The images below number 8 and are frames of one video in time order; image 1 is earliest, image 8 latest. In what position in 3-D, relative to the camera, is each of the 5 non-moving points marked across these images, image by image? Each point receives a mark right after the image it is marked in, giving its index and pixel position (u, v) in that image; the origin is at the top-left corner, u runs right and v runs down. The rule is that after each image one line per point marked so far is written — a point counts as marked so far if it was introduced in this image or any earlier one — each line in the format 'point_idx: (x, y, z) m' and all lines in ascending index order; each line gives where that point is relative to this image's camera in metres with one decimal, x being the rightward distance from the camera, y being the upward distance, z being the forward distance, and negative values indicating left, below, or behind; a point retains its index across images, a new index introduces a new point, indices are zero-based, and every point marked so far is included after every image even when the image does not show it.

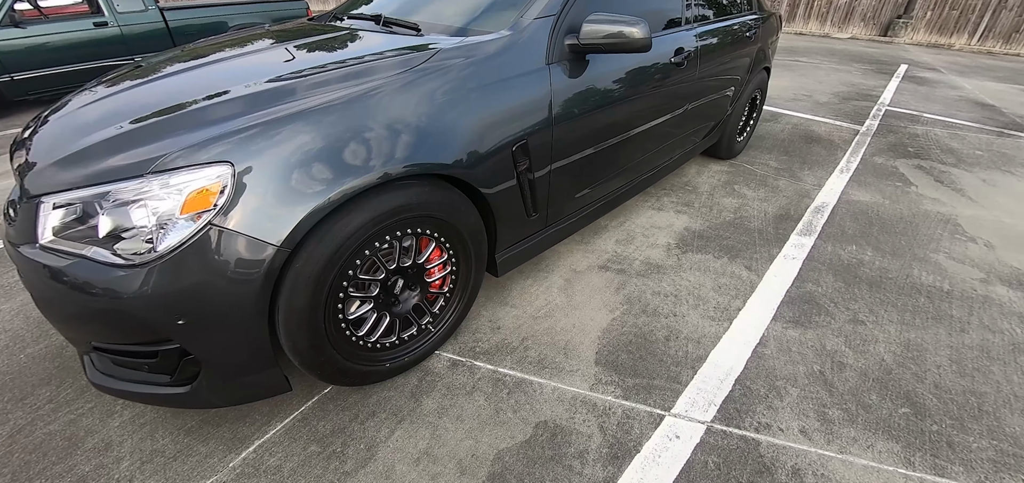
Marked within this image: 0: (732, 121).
0: (+1.8, +1.0, +3.9) m
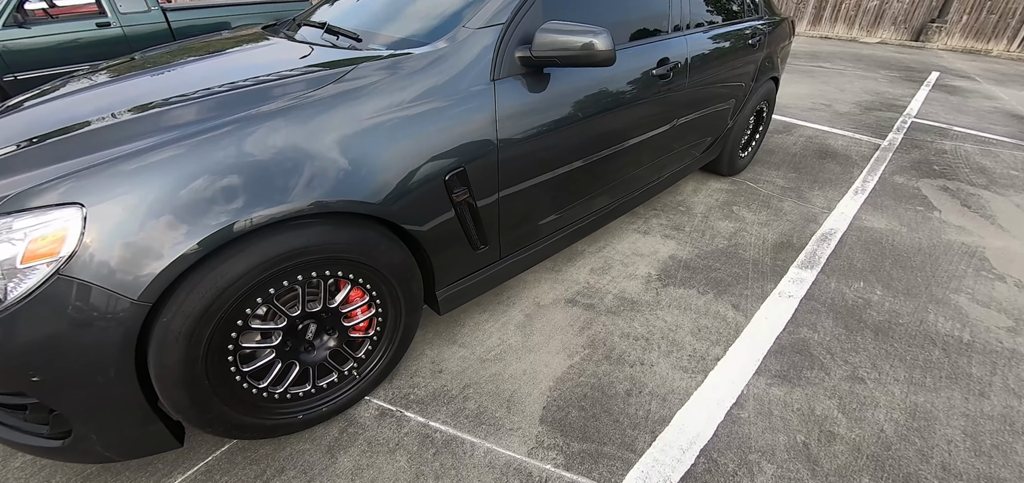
0: (+1.6, +0.8, +3.6) m
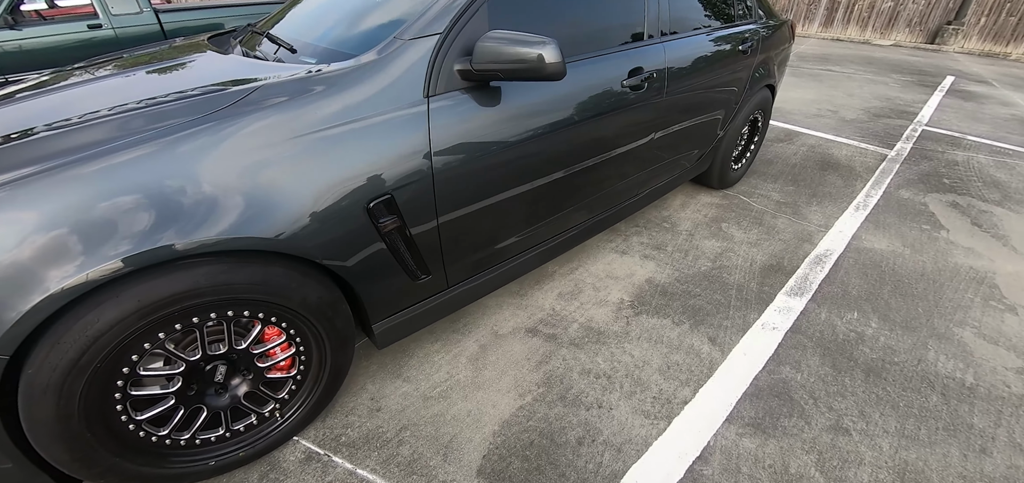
0: (+1.5, +0.7, +3.3) m
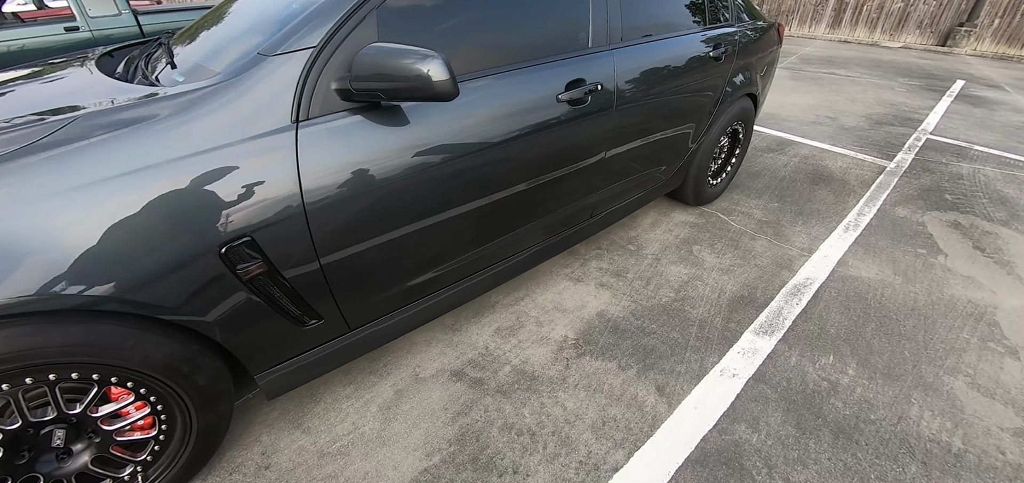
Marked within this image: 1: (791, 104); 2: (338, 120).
0: (+1.2, +0.5, +3.0) m
1: (+3.1, +1.5, +5.4) m
2: (-0.5, +0.4, +1.5) m
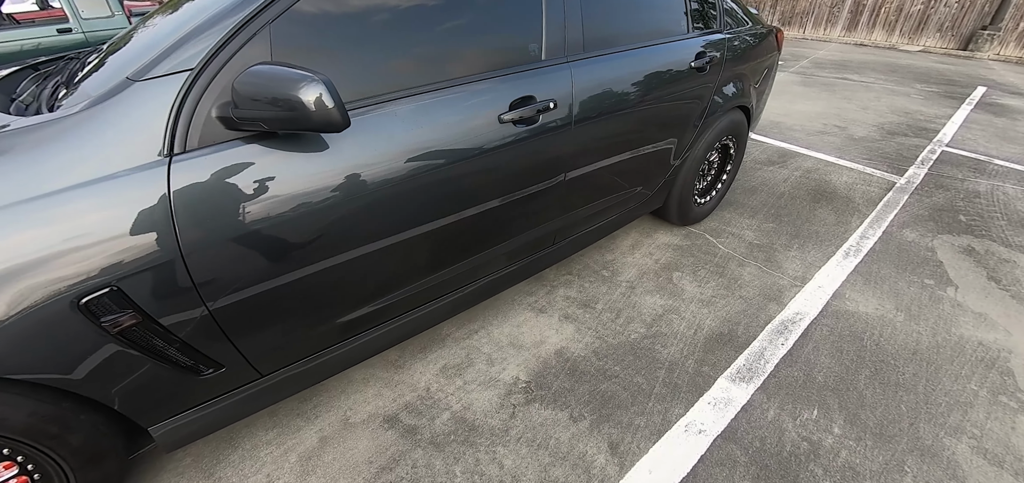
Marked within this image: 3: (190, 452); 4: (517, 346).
0: (+1.0, +0.4, +2.8) m
1: (+3.0, +1.4, +5.1) m
2: (-0.8, +0.3, +1.3) m
3: (-1.2, -0.8, +1.8) m
4: (0.0, -0.5, +2.2) m
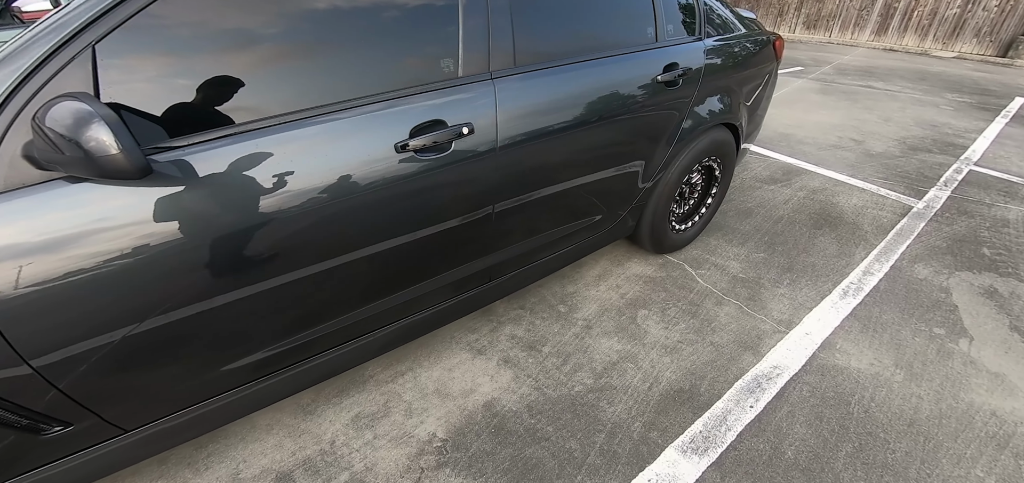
0: (+0.8, +0.2, +2.5) m
1: (+2.9, +1.1, +4.7) m
2: (-1.1, +0.1, +1.1) m
3: (-1.5, -0.9, +1.6) m
4: (-0.3, -0.6, +1.9) m
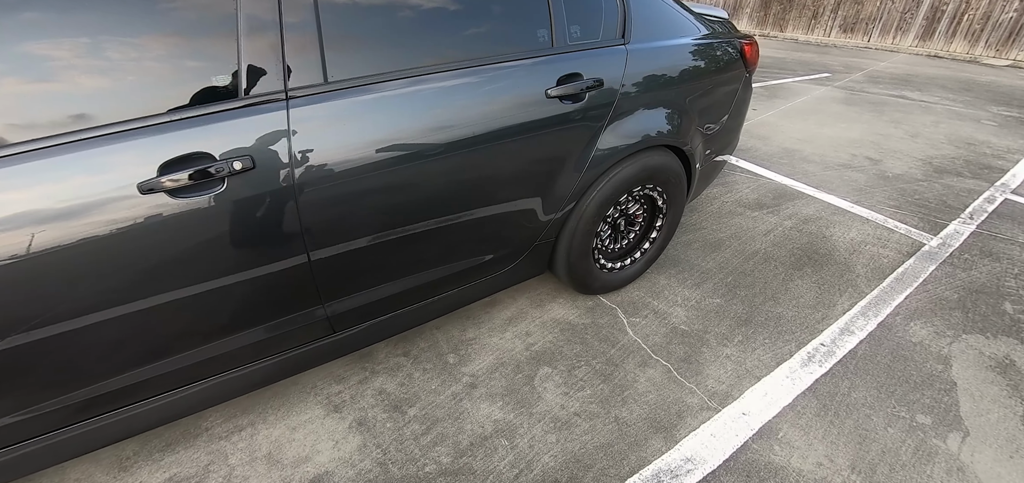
0: (+0.3, 0.0, +2.1) m
1: (+2.7, +0.9, +4.1) m
2: (-1.6, +0.1, +0.8) m
3: (-2.1, -1.0, +1.3) m
4: (-0.8, -0.7, +1.6) m
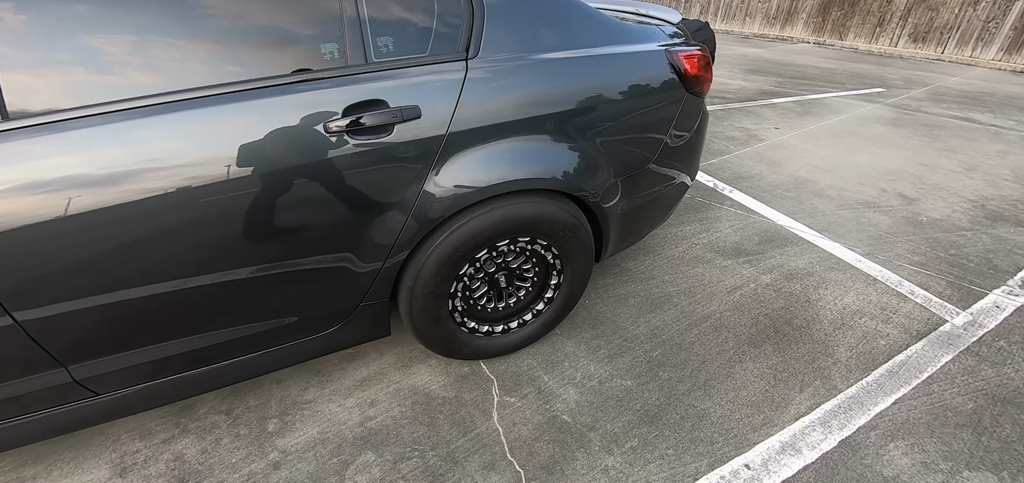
0: (-0.2, -0.1, +1.7) m
1: (+2.4, +0.5, +3.4) m
2: (-2.3, 0.0, +0.6) m
3: (-2.7, -1.0, +1.2) m
4: (-1.4, -0.8, +1.3) m
